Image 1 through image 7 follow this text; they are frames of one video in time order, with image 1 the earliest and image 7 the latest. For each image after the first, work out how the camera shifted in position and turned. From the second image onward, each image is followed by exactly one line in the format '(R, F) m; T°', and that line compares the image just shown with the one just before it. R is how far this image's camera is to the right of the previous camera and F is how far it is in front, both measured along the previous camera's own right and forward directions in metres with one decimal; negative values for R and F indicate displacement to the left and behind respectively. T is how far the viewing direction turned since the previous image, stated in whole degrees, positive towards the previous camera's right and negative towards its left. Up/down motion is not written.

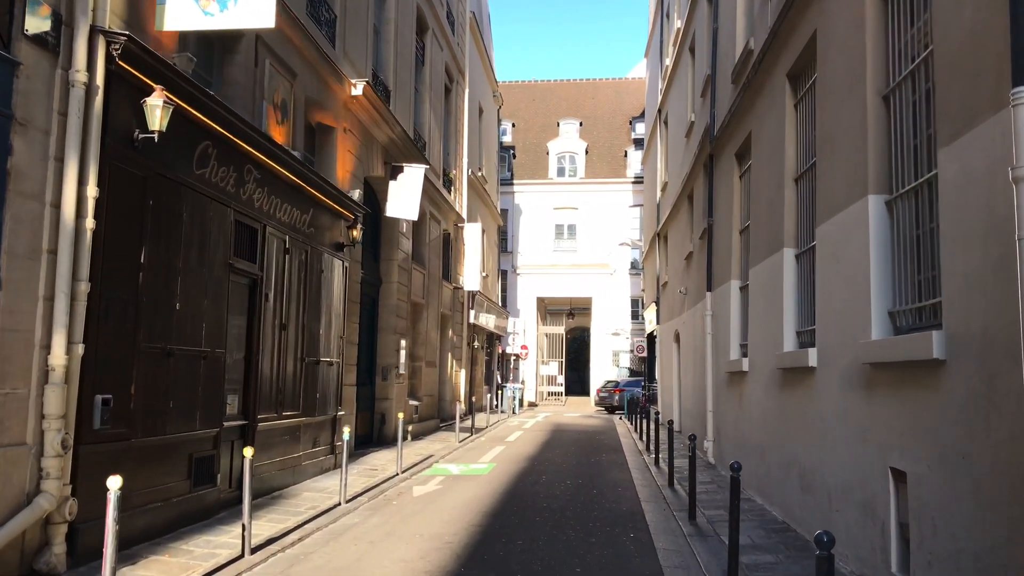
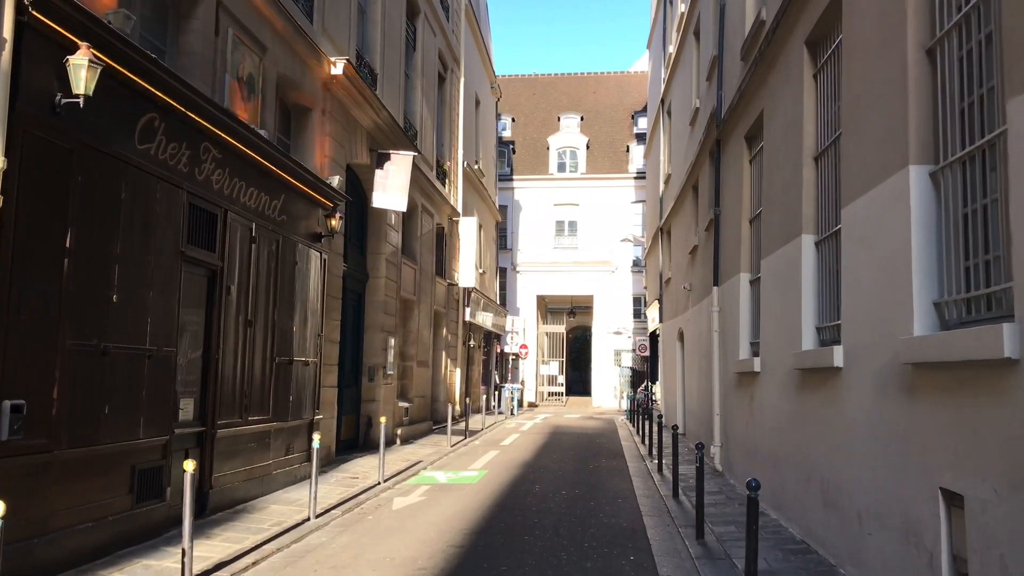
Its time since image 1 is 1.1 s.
(+0.1, +0.9) m; 0°
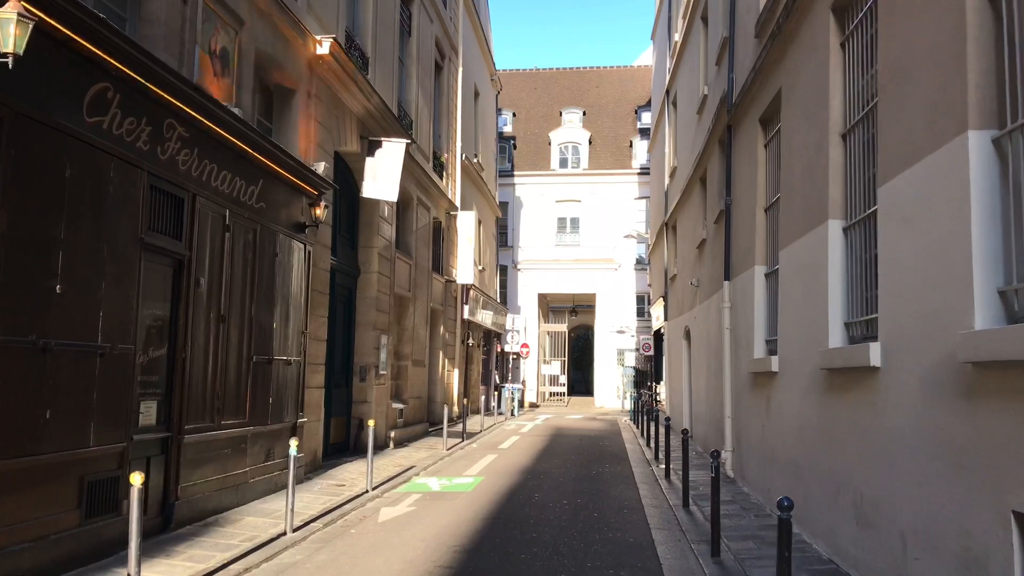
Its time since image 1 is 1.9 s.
(+0.1, +0.8) m; 0°
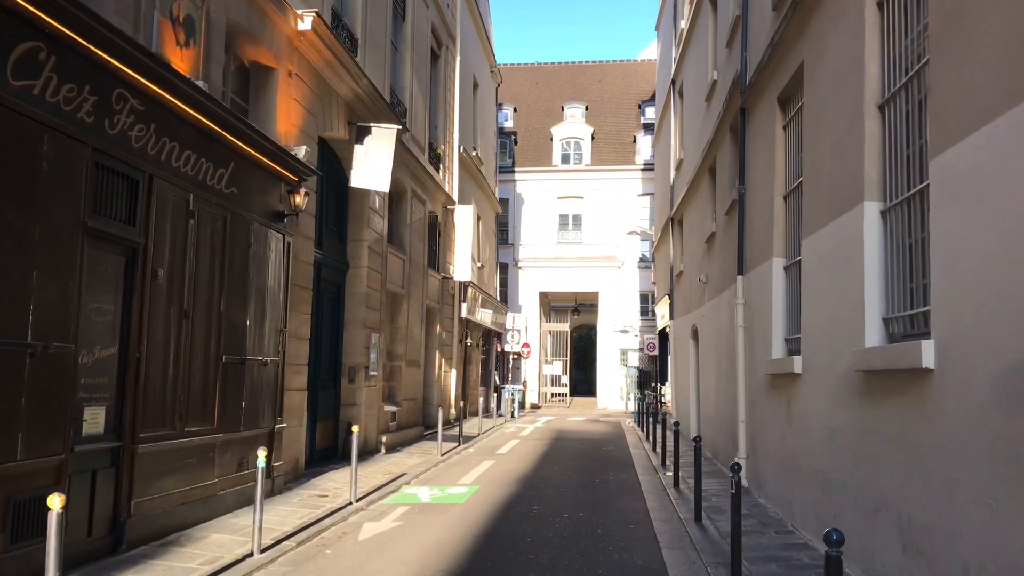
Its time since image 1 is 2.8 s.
(+0.1, +0.9) m; 0°
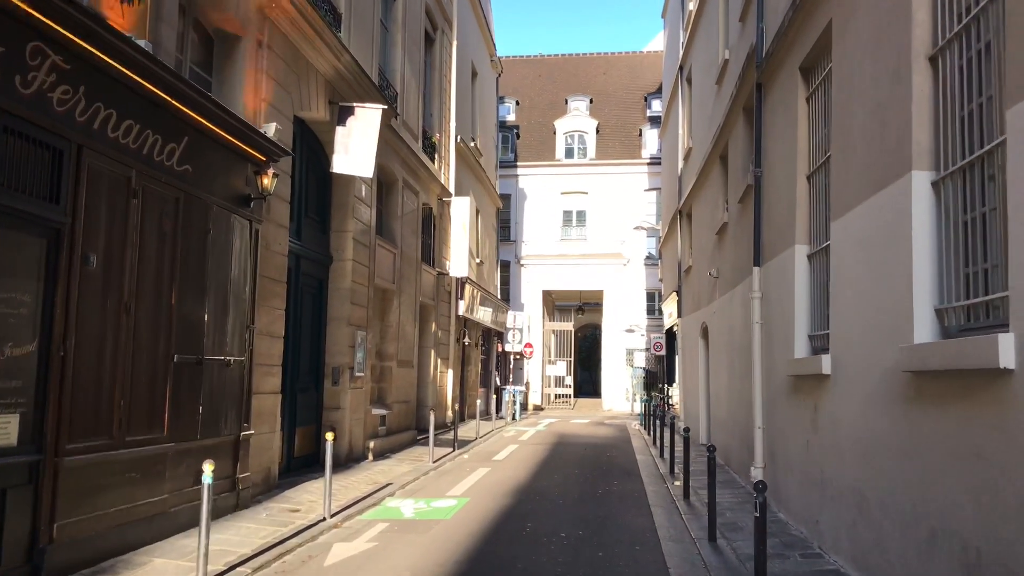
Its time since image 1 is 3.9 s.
(+0.1, +1.0) m; 0°
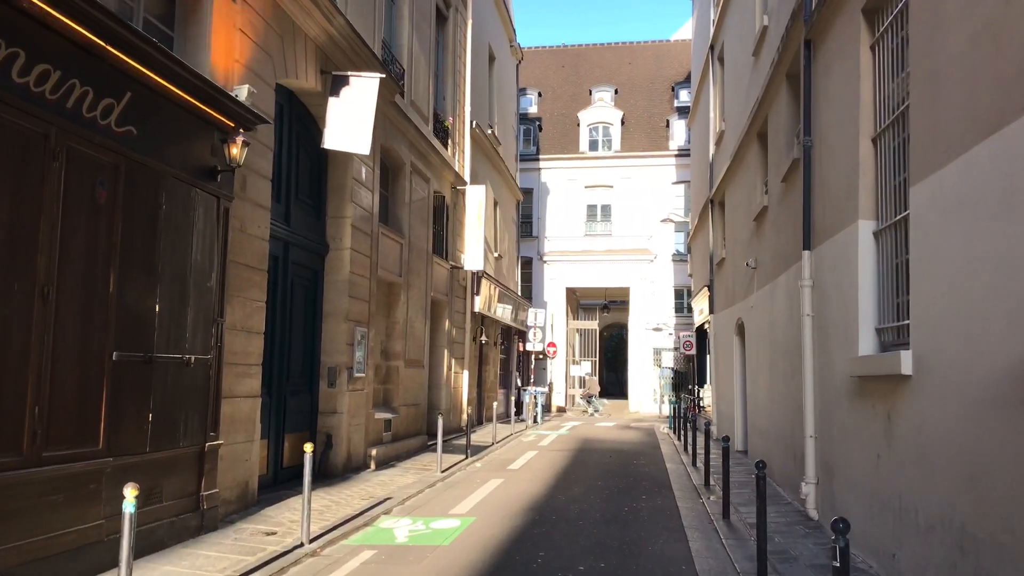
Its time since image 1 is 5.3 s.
(+0.1, +1.3) m; -2°
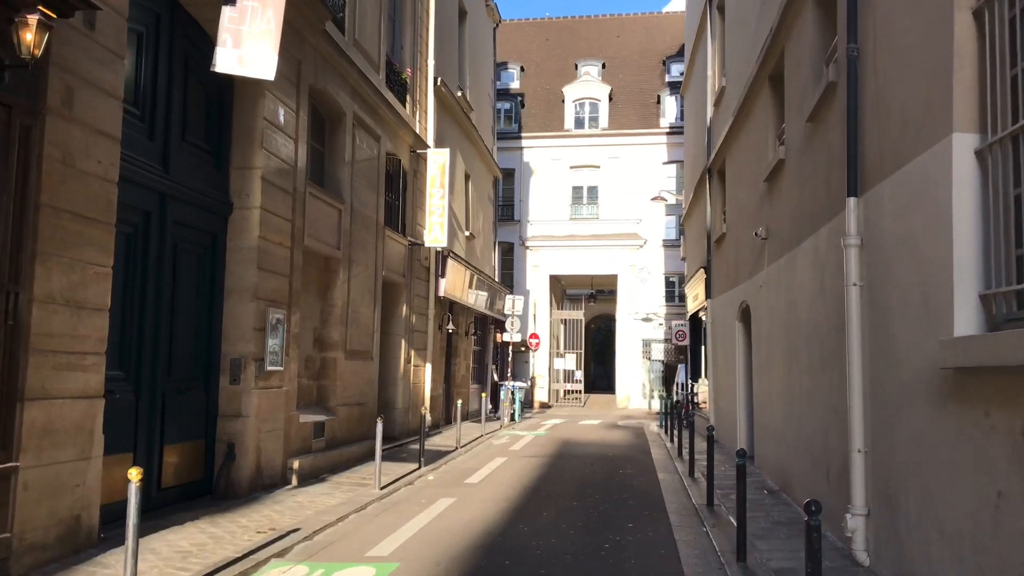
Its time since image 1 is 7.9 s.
(+0.4, +2.4) m; +1°
